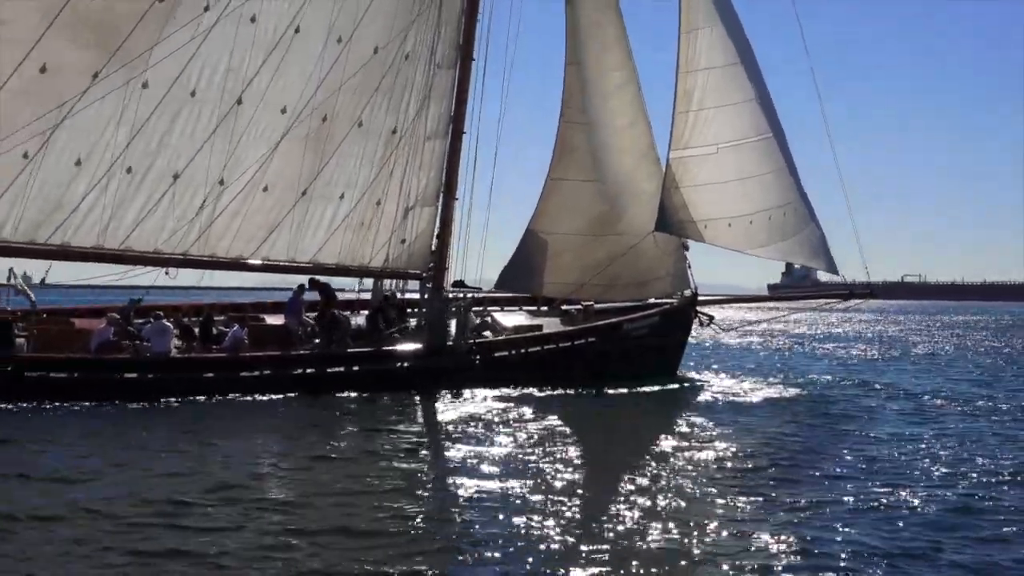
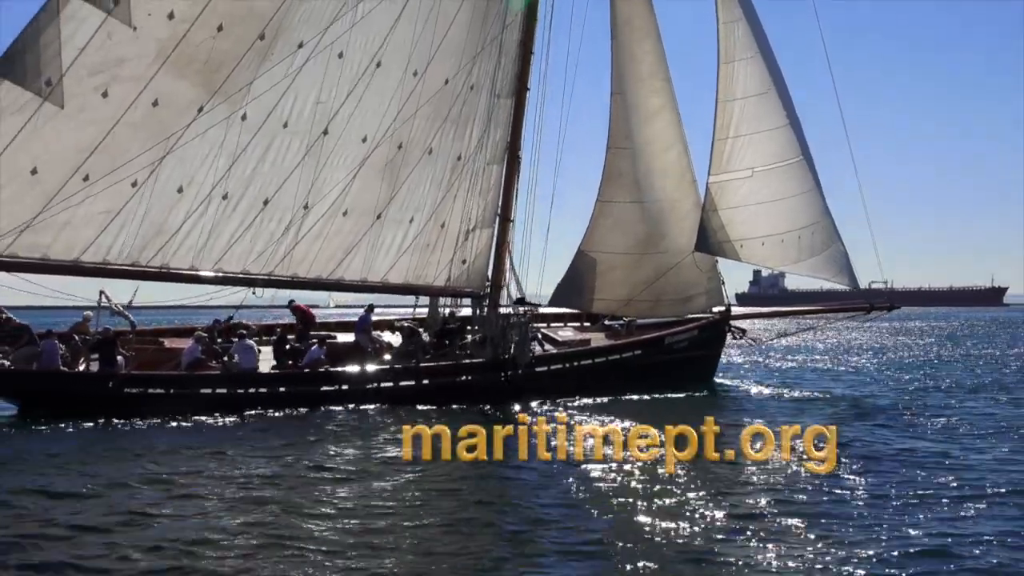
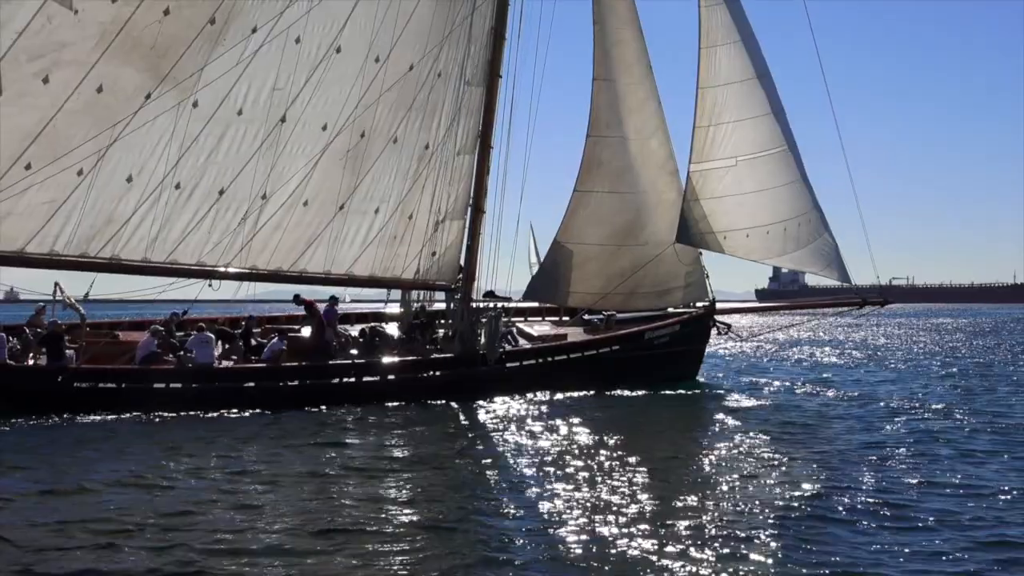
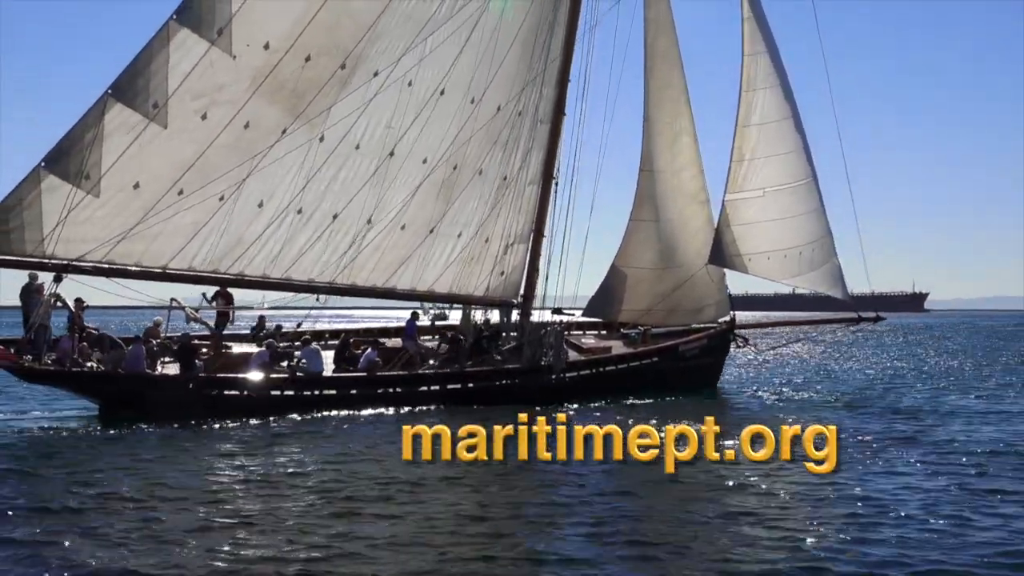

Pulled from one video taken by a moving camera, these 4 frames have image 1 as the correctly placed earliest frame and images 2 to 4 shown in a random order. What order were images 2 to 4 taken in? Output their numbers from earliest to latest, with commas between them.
3, 2, 4
